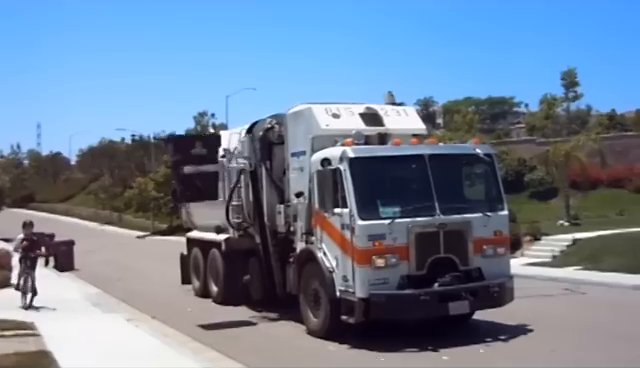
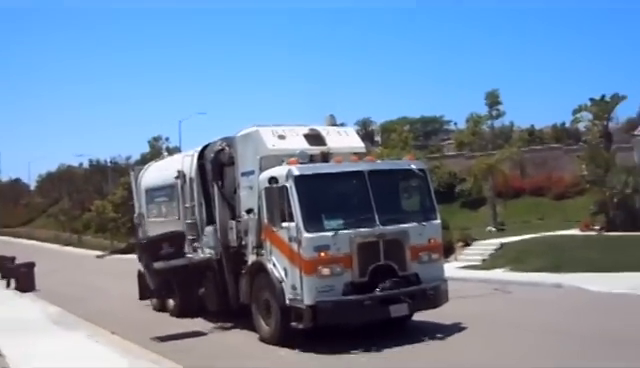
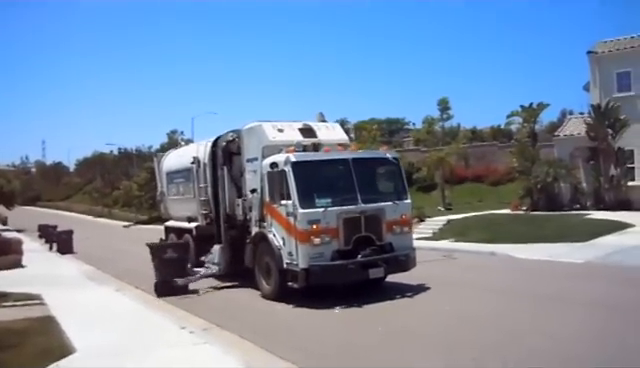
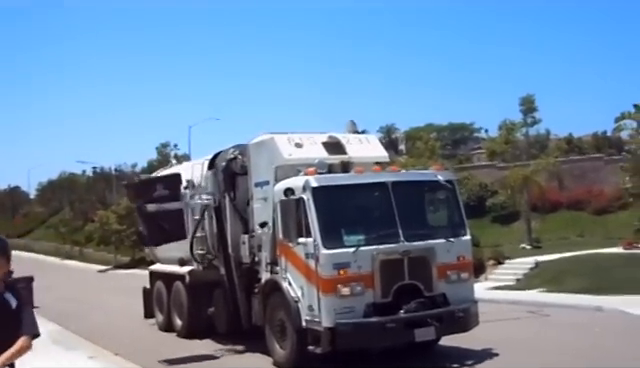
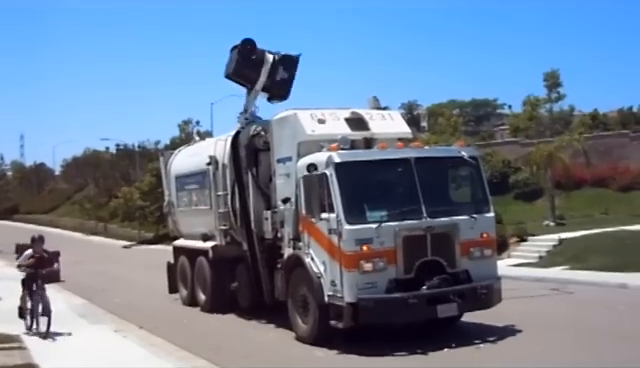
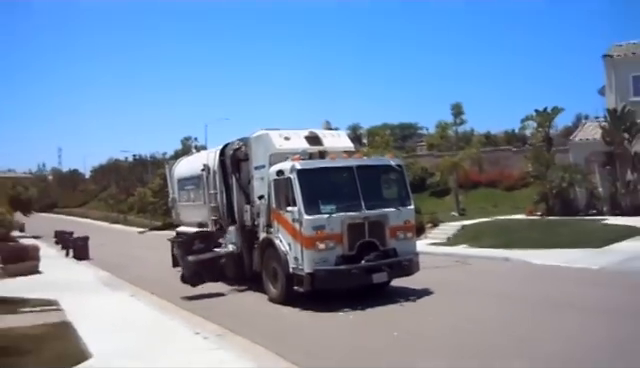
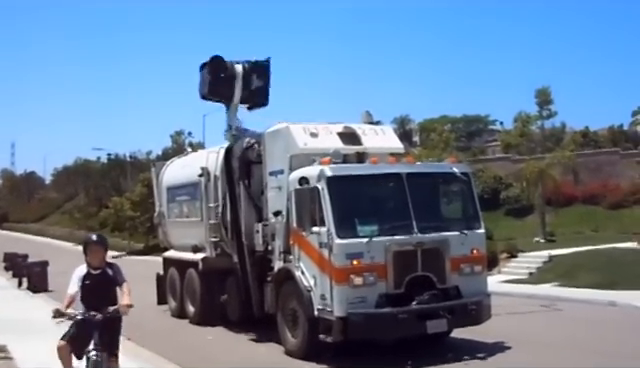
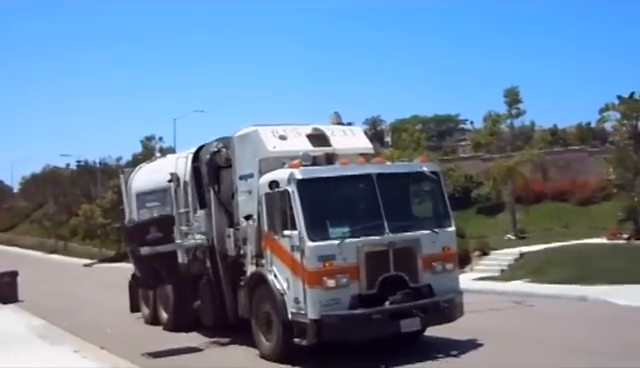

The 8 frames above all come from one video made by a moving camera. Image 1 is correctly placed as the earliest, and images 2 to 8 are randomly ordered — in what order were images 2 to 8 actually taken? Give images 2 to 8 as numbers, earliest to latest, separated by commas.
5, 7, 4, 8, 2, 6, 3
